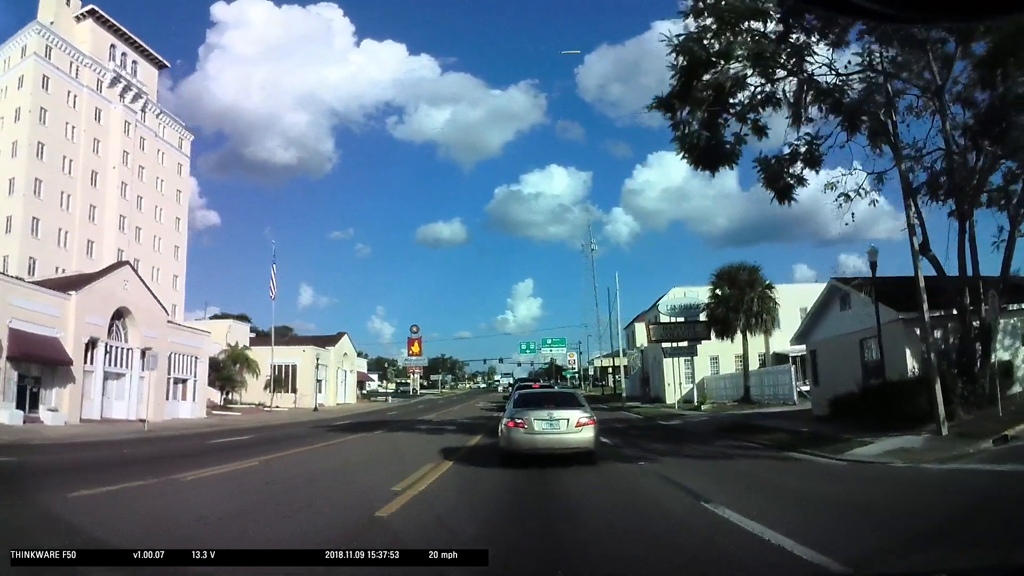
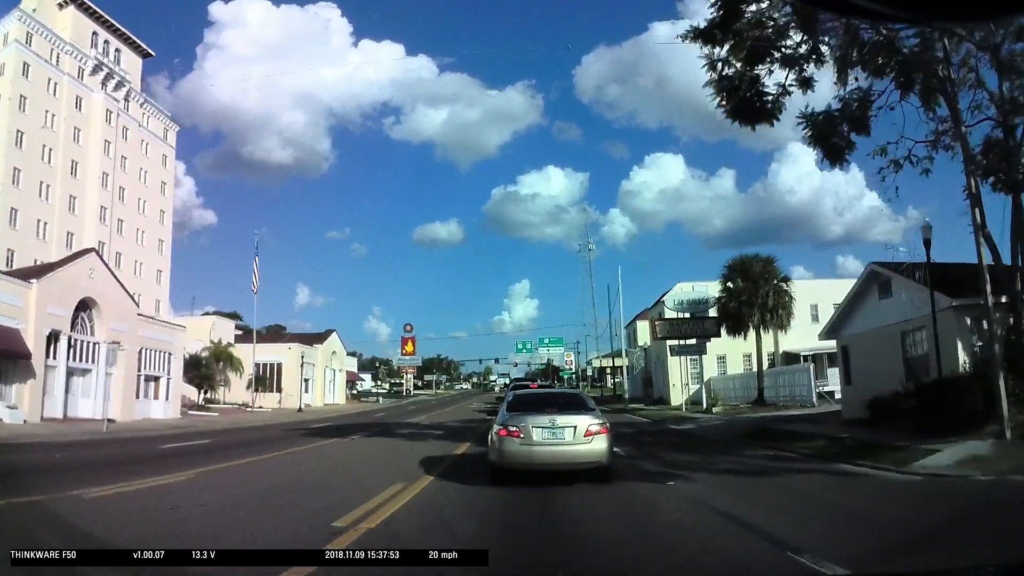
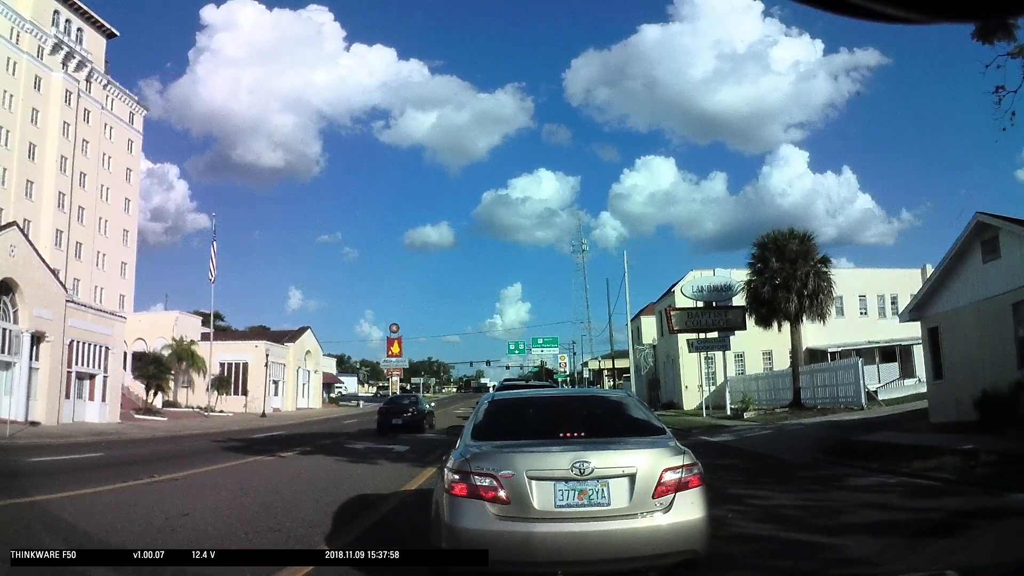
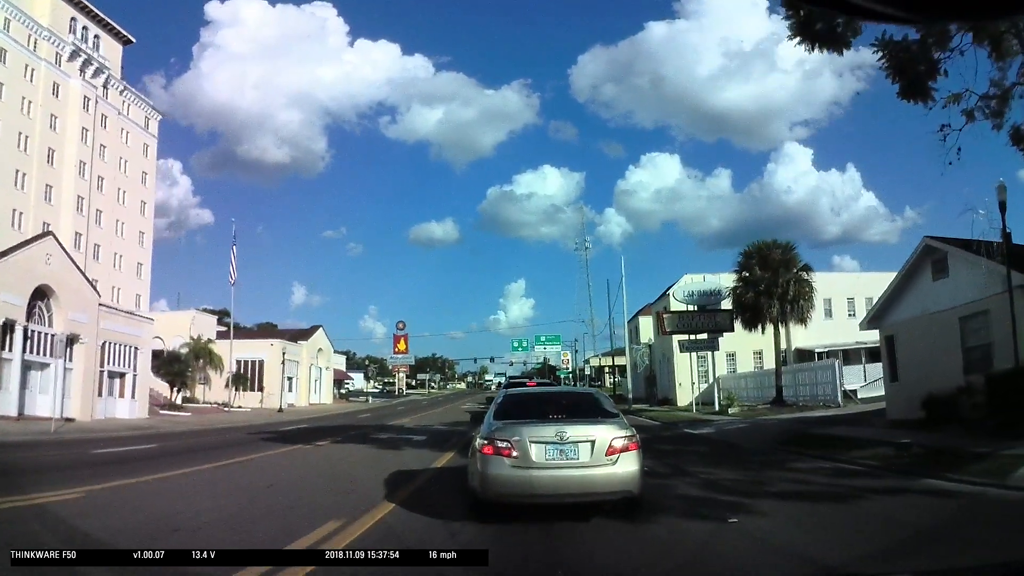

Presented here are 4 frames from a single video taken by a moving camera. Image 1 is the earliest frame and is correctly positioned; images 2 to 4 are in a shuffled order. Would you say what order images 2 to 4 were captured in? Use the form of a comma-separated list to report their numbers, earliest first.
2, 4, 3
